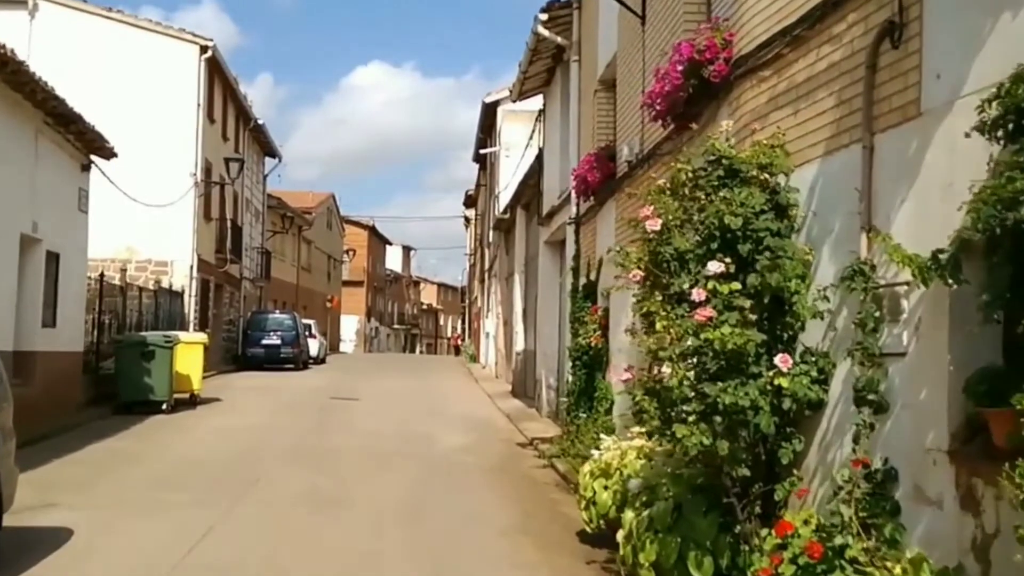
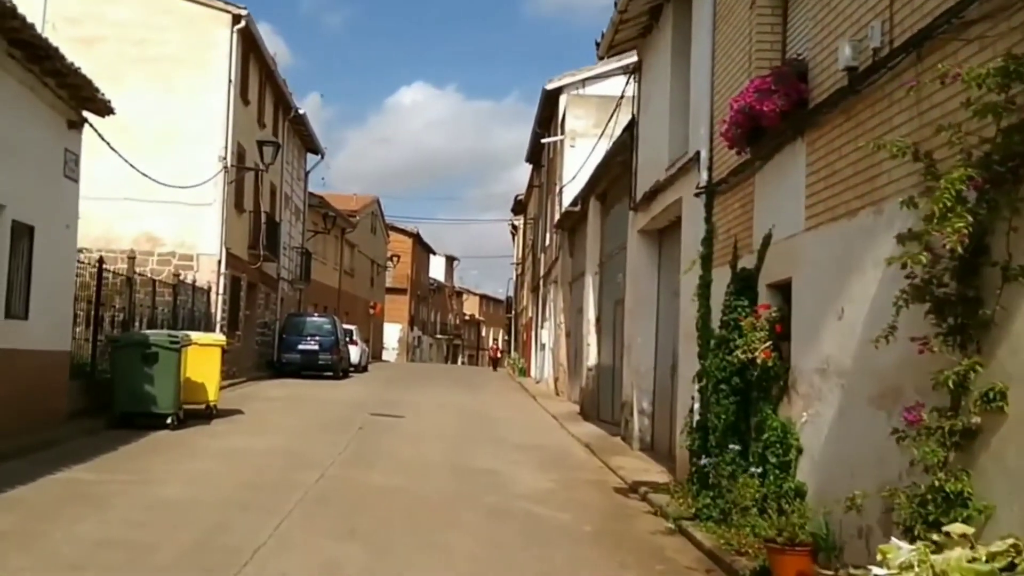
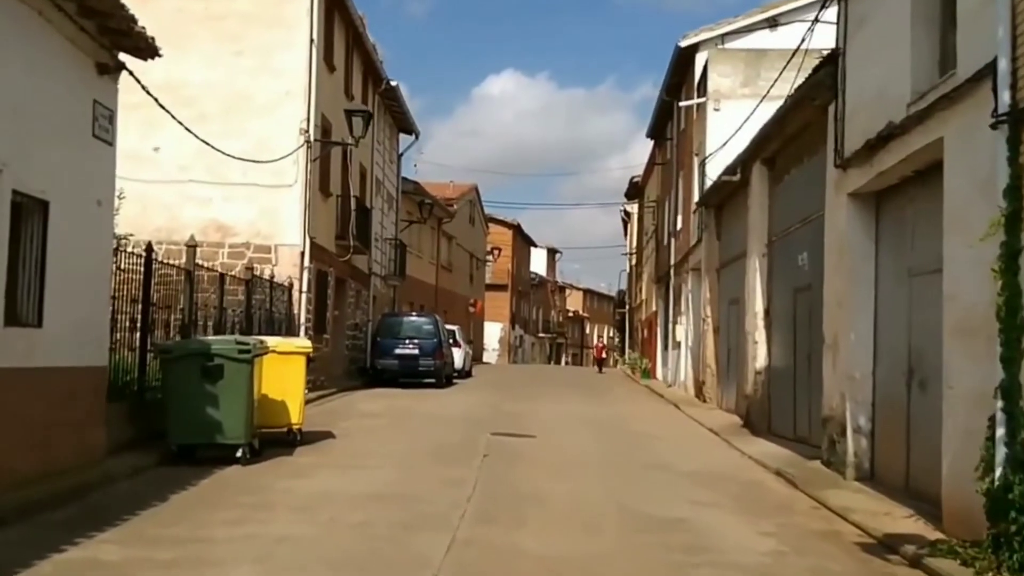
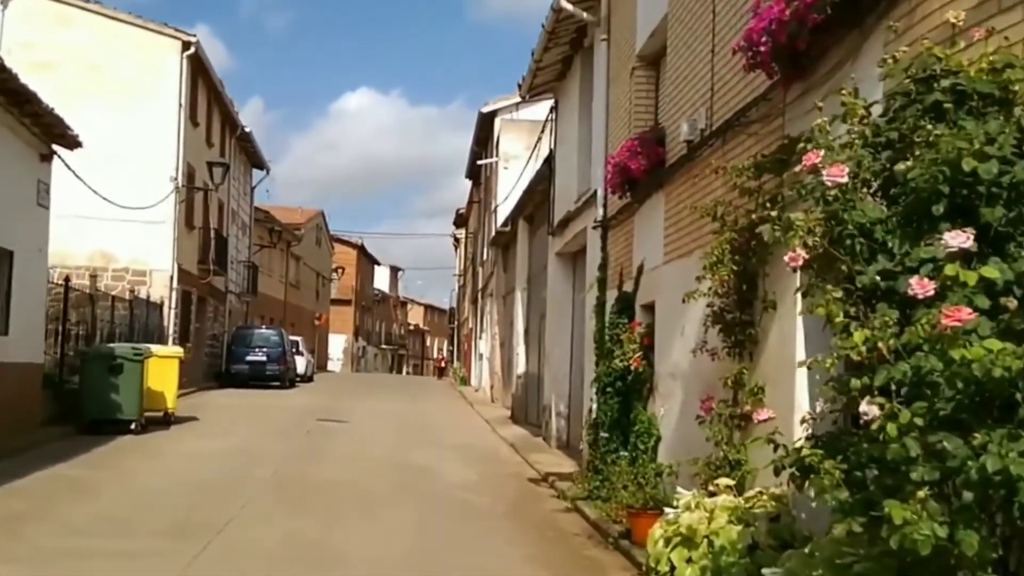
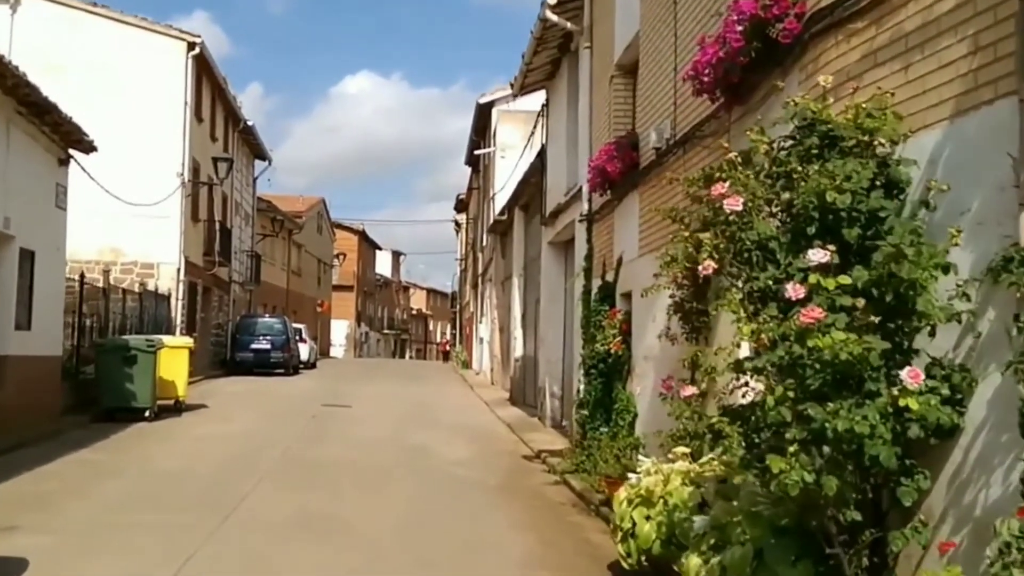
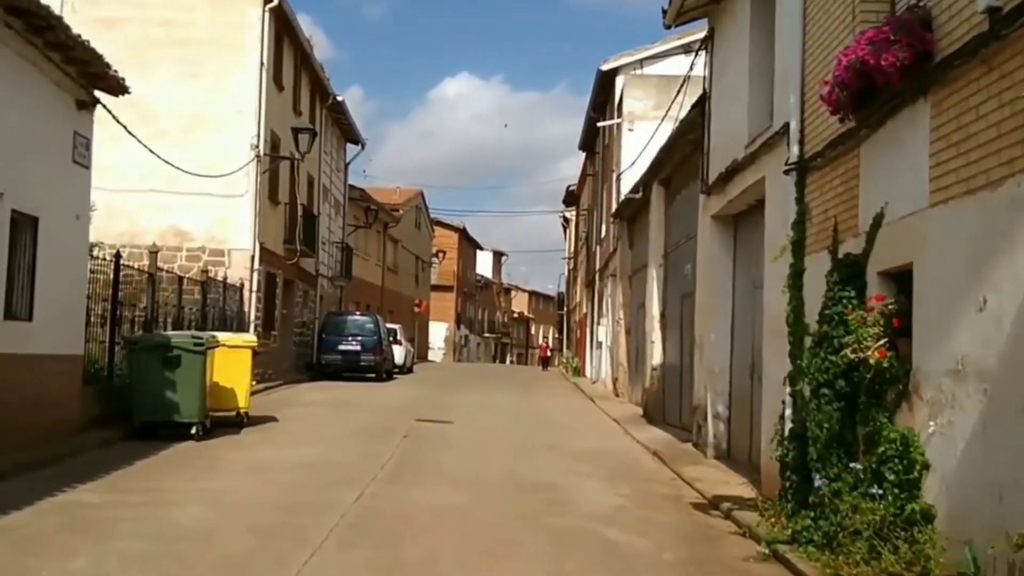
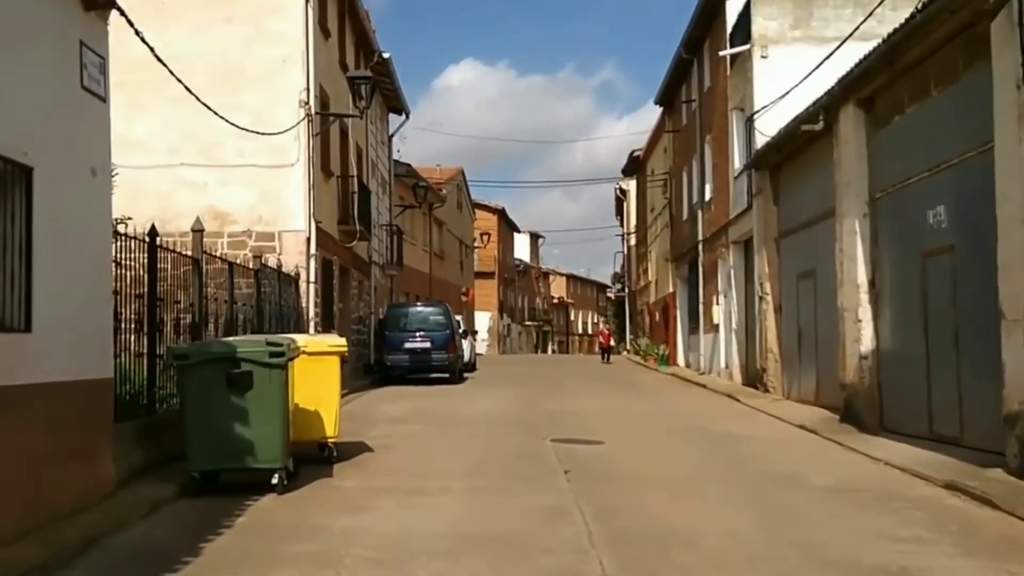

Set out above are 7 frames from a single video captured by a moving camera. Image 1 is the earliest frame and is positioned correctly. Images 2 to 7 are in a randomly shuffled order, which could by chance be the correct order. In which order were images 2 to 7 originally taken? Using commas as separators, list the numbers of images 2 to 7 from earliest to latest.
5, 4, 2, 6, 3, 7
